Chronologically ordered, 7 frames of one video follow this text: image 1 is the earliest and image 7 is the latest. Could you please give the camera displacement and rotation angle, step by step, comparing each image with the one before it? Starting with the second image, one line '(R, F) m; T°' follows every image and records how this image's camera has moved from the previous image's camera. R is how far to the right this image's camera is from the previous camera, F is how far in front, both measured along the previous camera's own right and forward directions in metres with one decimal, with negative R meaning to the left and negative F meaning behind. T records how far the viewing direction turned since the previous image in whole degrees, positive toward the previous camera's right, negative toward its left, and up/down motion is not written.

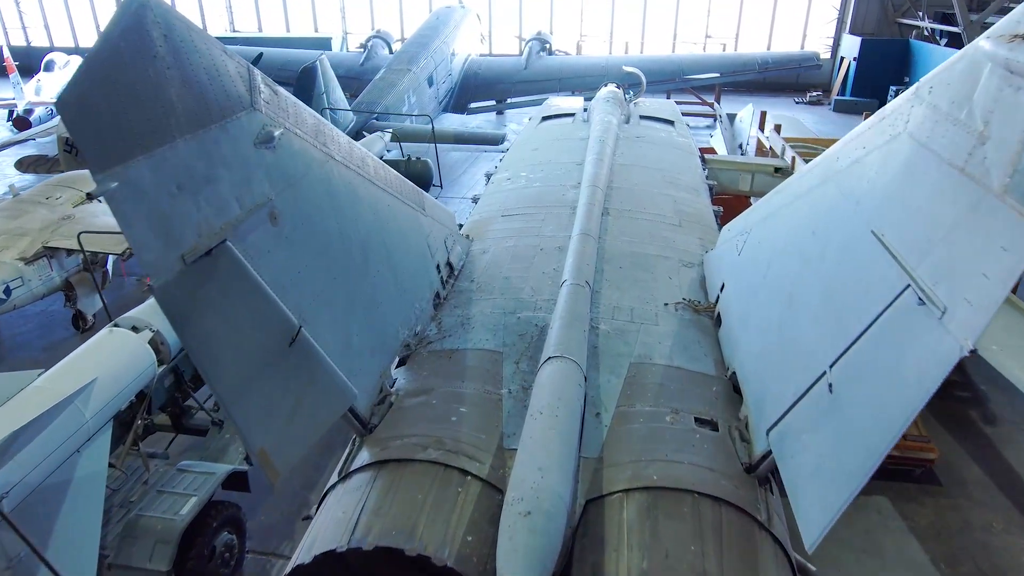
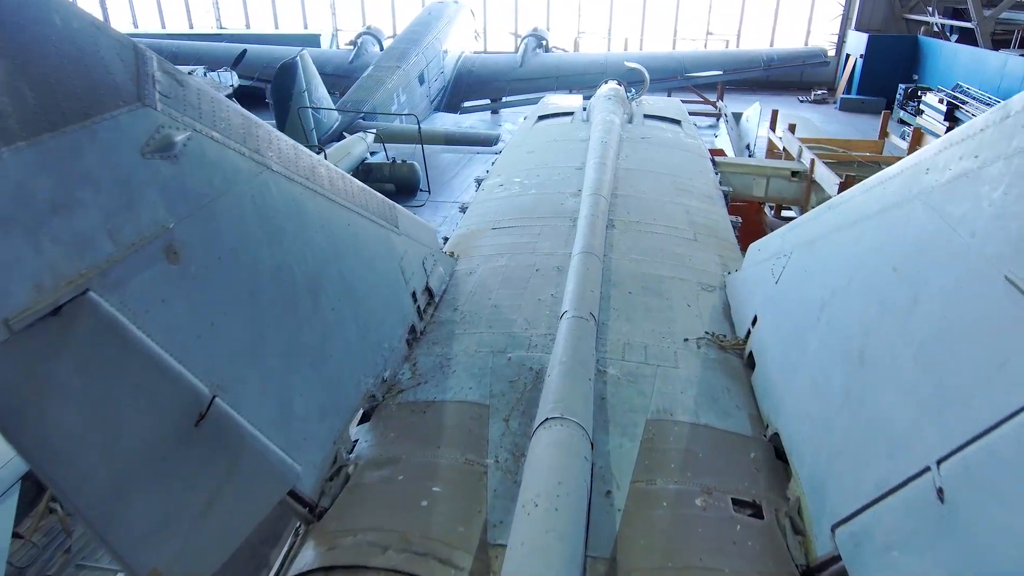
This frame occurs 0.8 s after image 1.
(0.0, +0.7) m; 0°
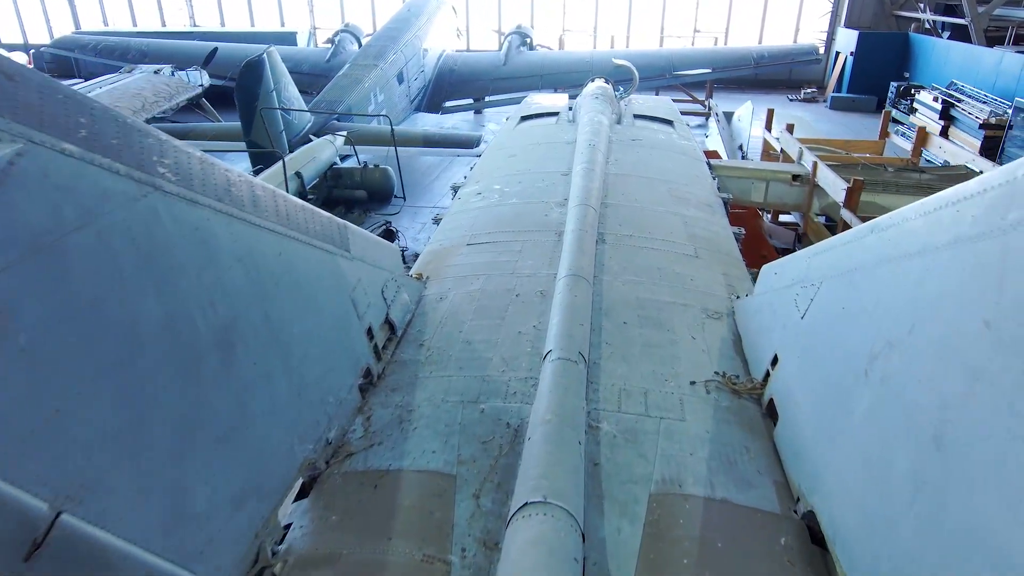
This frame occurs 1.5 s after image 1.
(+0.1, +0.6) m; +1°
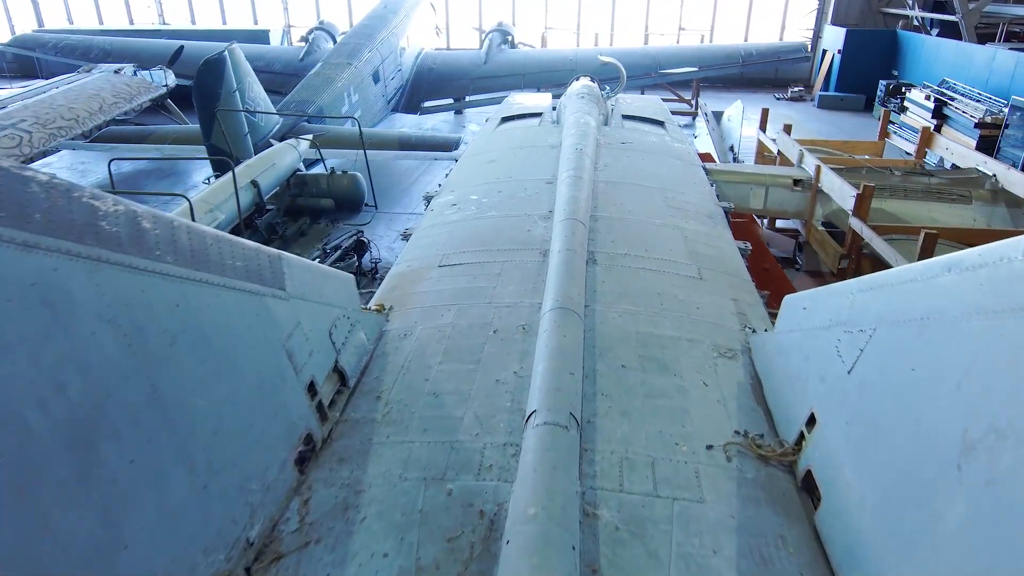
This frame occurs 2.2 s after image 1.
(0.0, +0.6) m; +1°
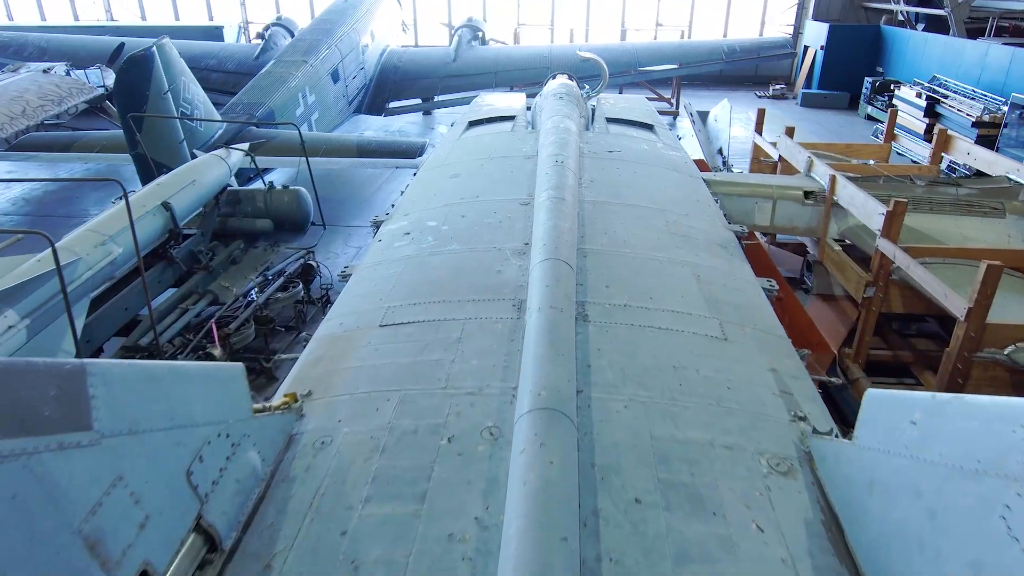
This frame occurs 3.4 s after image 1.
(+0.1, +1.0) m; +2°
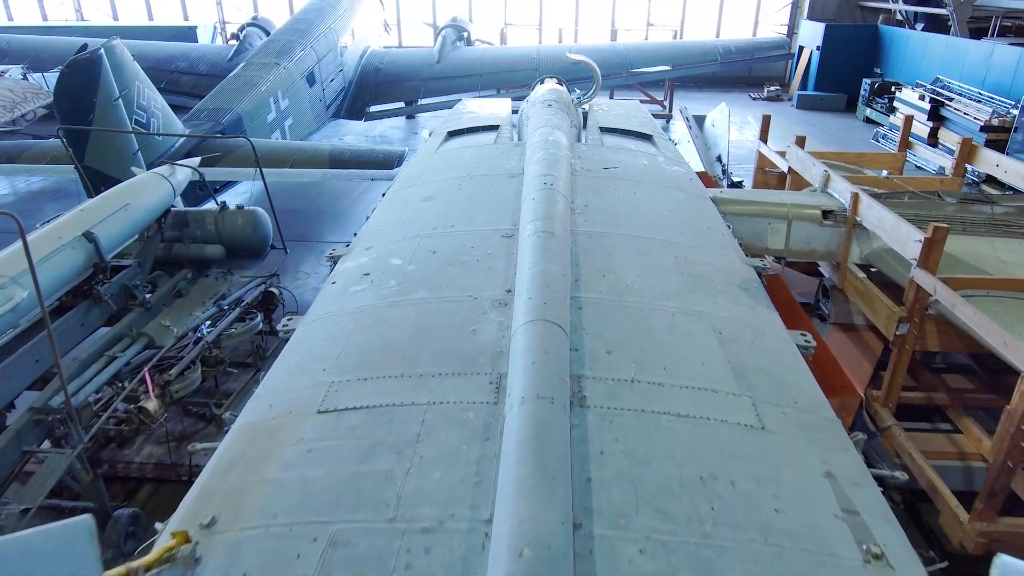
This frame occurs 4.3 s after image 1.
(+0.1, +0.7) m; +1°
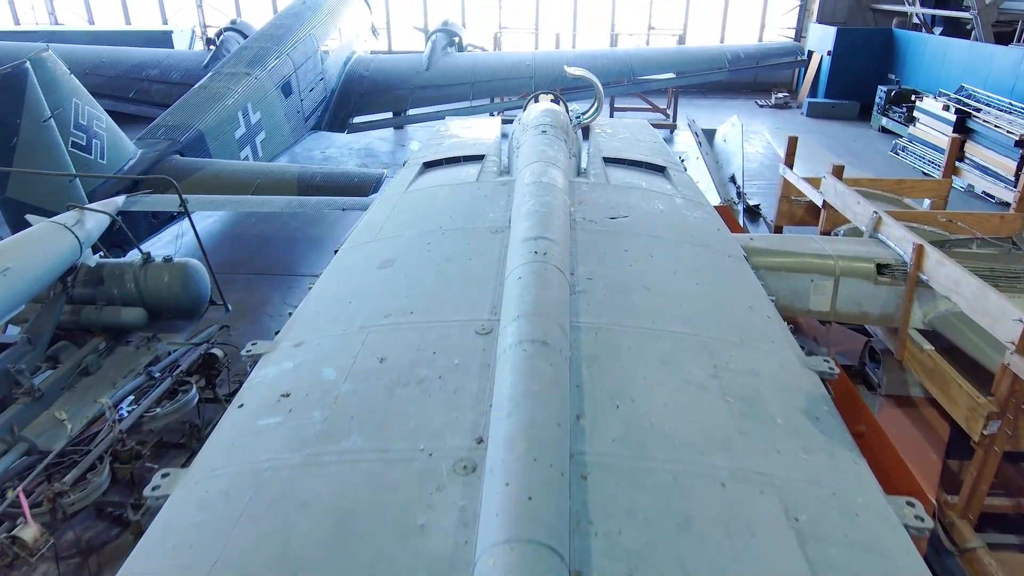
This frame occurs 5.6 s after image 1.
(+0.1, +1.0) m; 0°
